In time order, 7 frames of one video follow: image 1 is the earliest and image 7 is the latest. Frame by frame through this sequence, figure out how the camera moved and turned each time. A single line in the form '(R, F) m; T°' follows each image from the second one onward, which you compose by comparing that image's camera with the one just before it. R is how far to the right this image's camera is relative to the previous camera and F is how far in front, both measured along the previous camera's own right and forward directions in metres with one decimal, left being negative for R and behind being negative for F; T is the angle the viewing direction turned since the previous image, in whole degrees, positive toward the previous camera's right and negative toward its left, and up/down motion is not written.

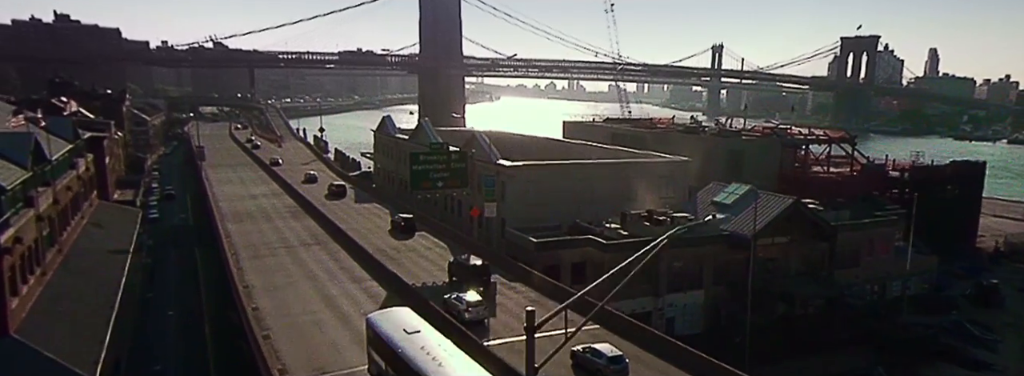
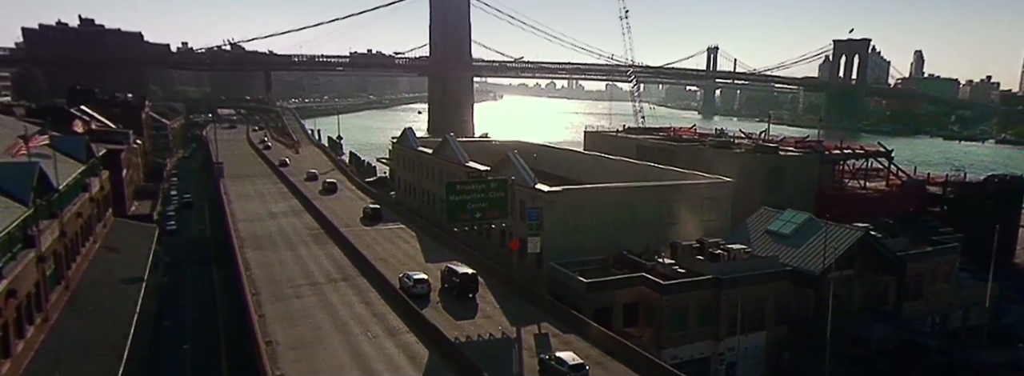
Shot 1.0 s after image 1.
(-0.7, +1.1) m; -1°
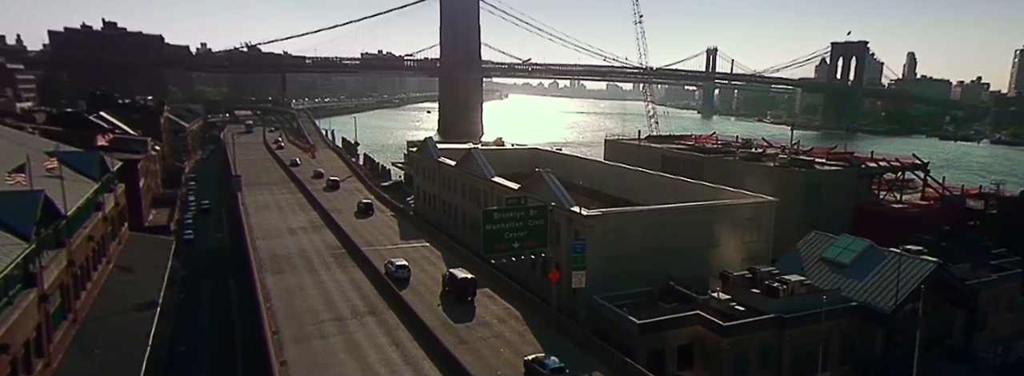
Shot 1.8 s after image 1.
(-0.5, +0.9) m; -1°
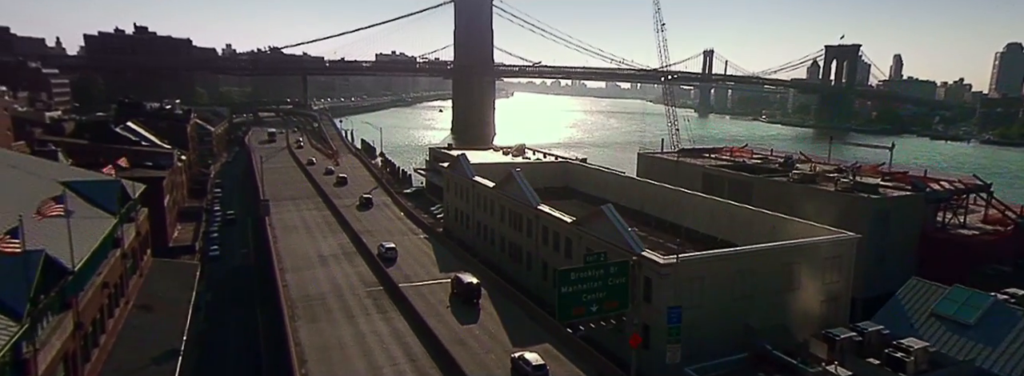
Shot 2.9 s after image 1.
(-1.0, +1.6) m; -2°
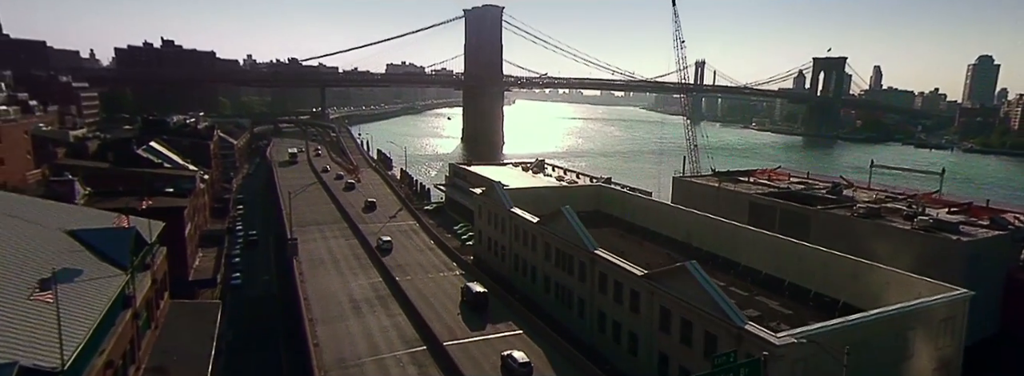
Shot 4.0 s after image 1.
(-1.1, +1.8) m; -2°
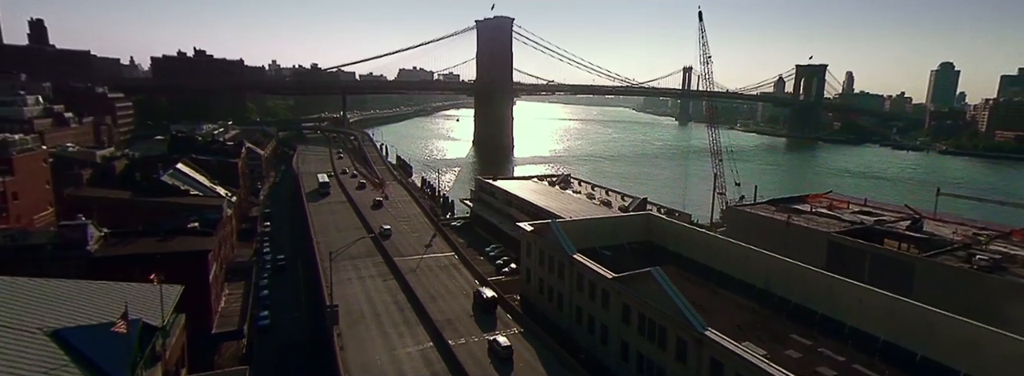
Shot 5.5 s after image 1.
(-1.6, +2.9) m; -2°
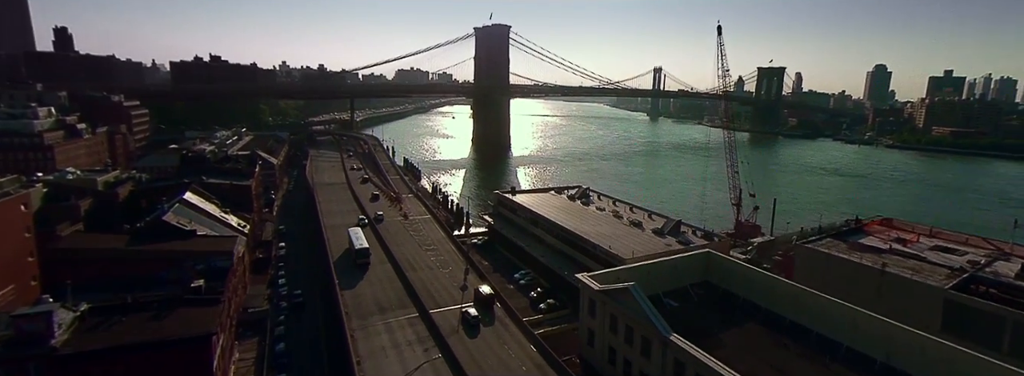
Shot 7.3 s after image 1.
(-2.2, +4.4) m; -1°
